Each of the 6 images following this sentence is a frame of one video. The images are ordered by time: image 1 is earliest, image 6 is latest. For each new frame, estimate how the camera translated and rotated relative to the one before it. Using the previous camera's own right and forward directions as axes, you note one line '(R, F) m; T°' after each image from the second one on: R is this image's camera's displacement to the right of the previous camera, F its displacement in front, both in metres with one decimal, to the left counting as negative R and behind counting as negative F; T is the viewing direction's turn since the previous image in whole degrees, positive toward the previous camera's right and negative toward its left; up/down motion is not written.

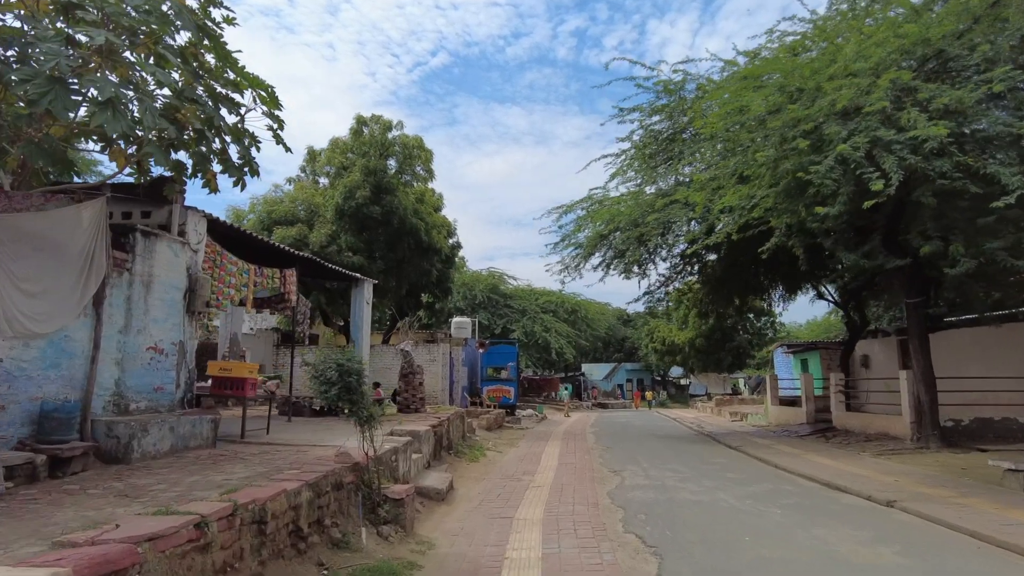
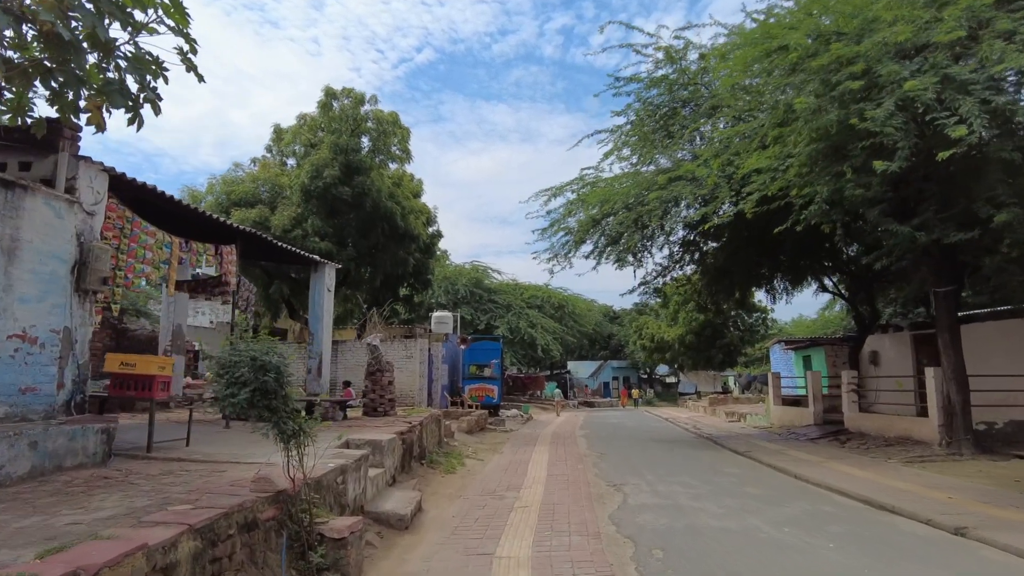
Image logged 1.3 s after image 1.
(0.0, +1.6) m; +1°
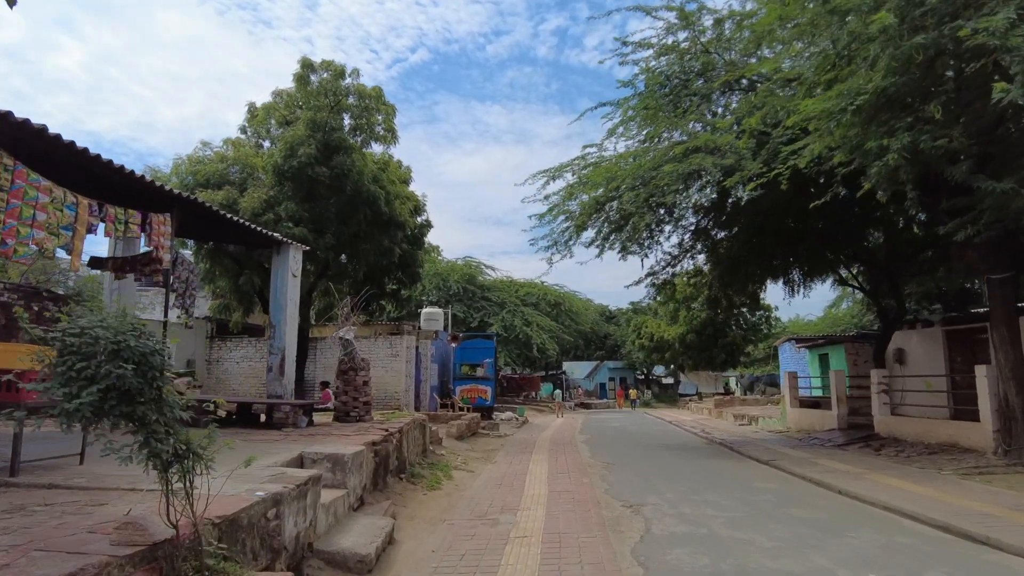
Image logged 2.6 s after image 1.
(0.0, +1.6) m; +1°
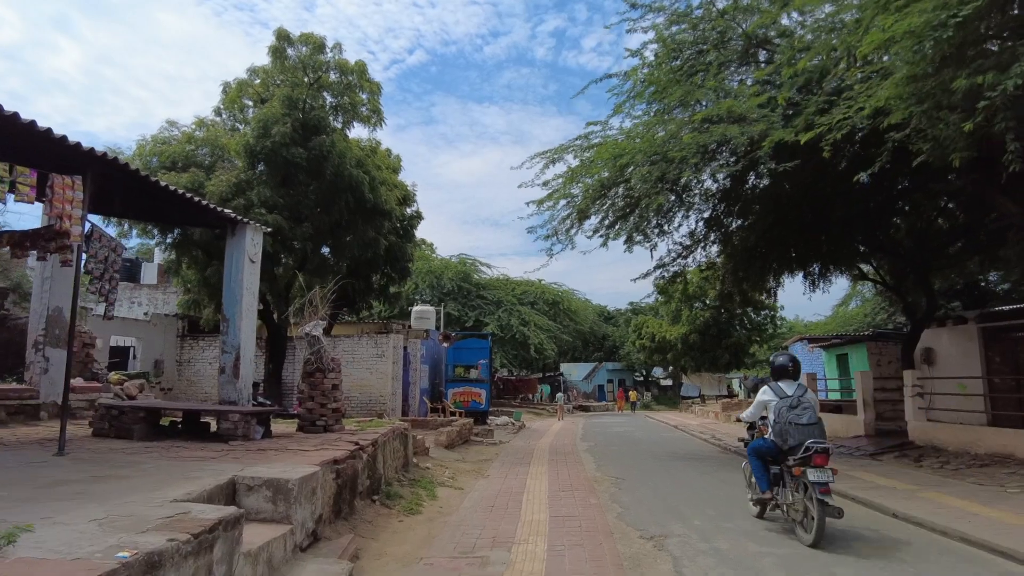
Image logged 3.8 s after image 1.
(0.0, +1.5) m; 0°
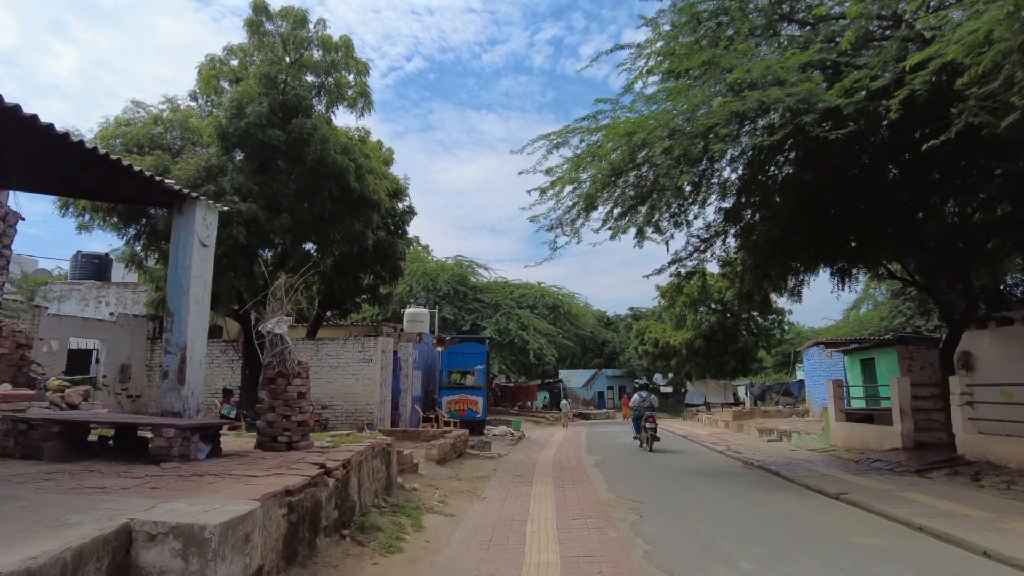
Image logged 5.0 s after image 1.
(0.0, +1.4) m; 0°
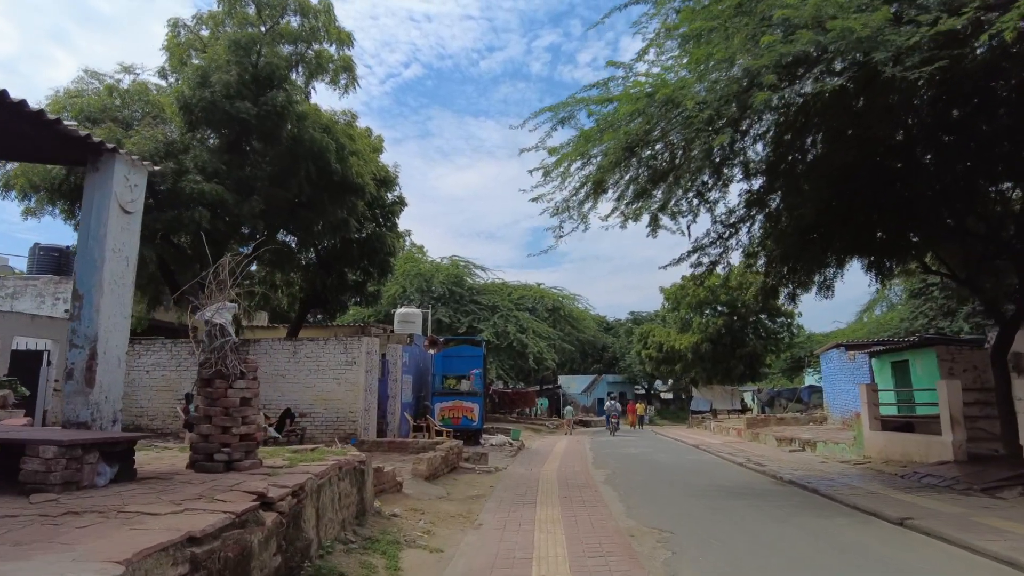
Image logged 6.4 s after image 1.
(0.0, +1.6) m; 0°
